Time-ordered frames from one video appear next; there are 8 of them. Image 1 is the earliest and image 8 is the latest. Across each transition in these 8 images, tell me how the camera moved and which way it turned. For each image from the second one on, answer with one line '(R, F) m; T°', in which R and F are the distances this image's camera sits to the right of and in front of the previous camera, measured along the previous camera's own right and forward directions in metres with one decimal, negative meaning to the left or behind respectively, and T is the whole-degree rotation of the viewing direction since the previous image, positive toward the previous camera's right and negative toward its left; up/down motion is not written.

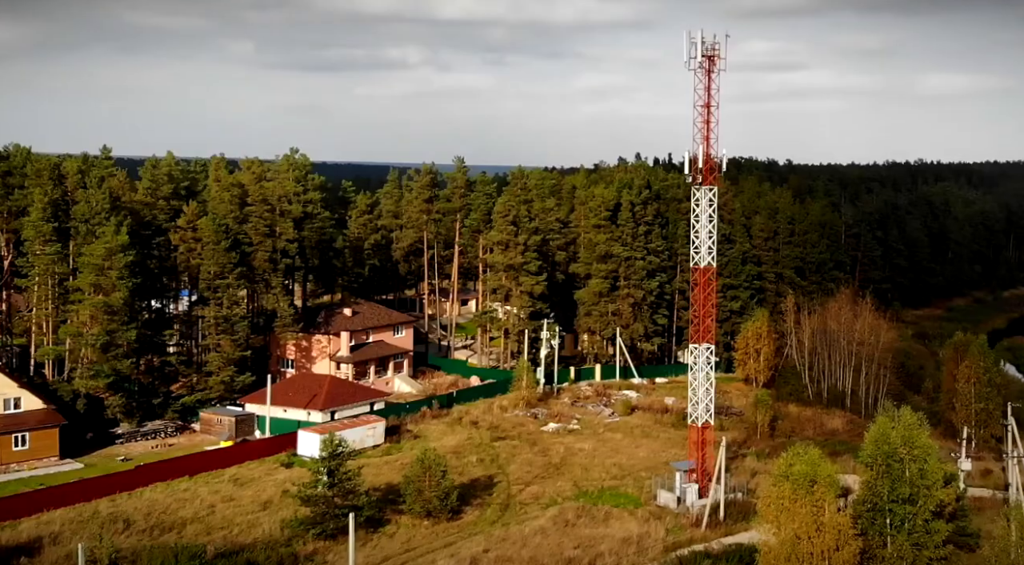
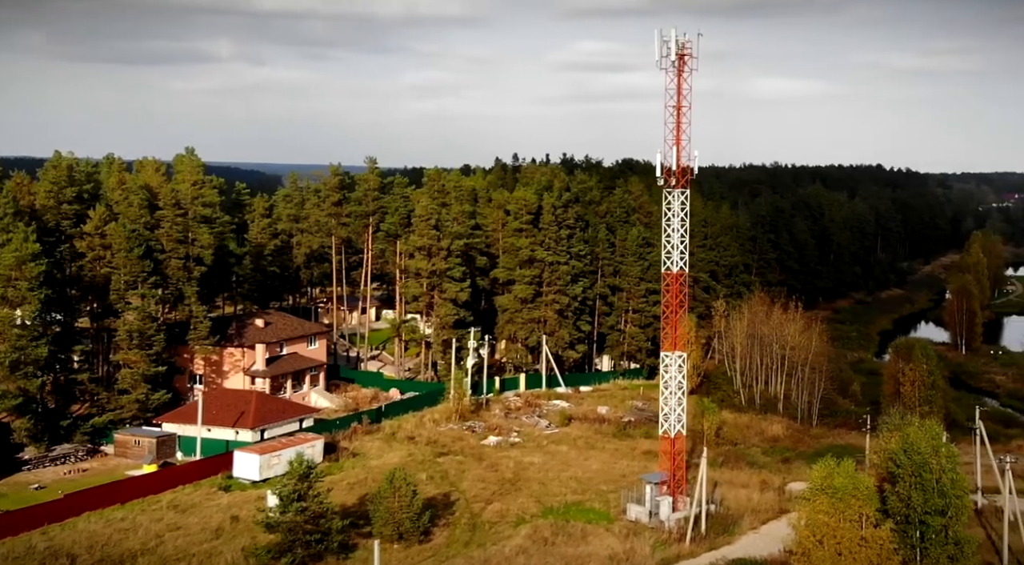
(-2.0, +1.0) m; +7°
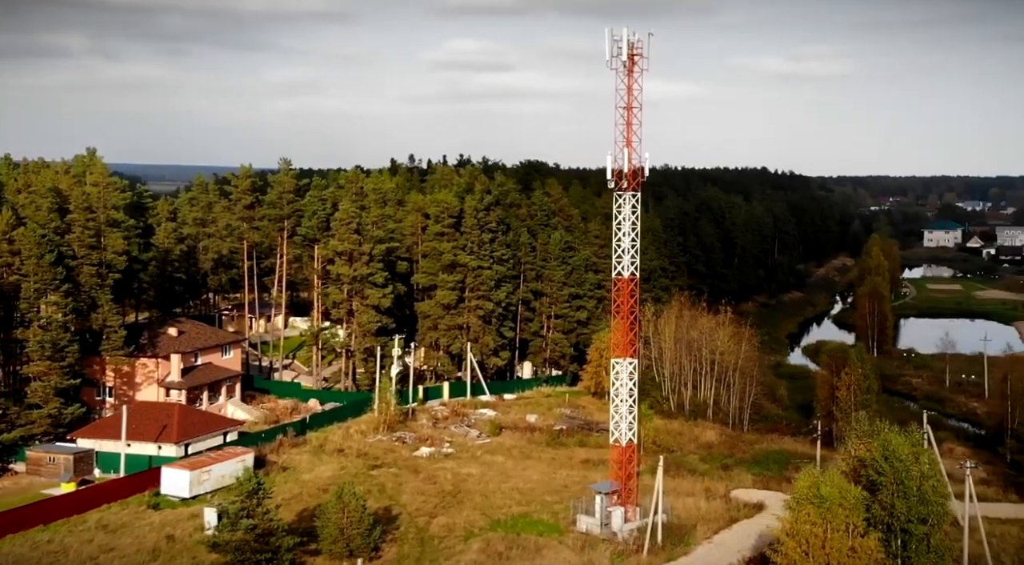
(-1.1, +0.5) m; +6°
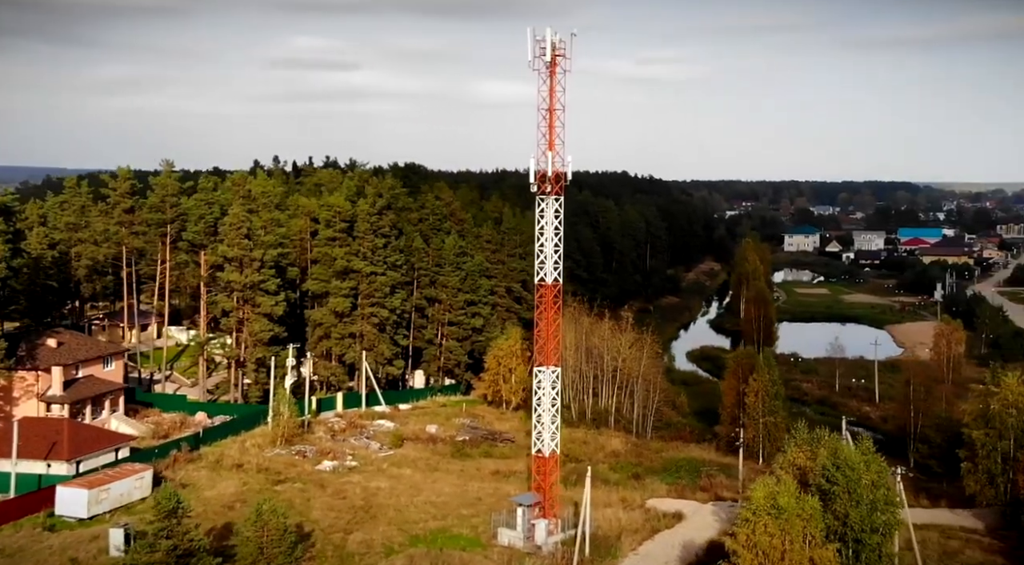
(-1.1, +0.4) m; +7°
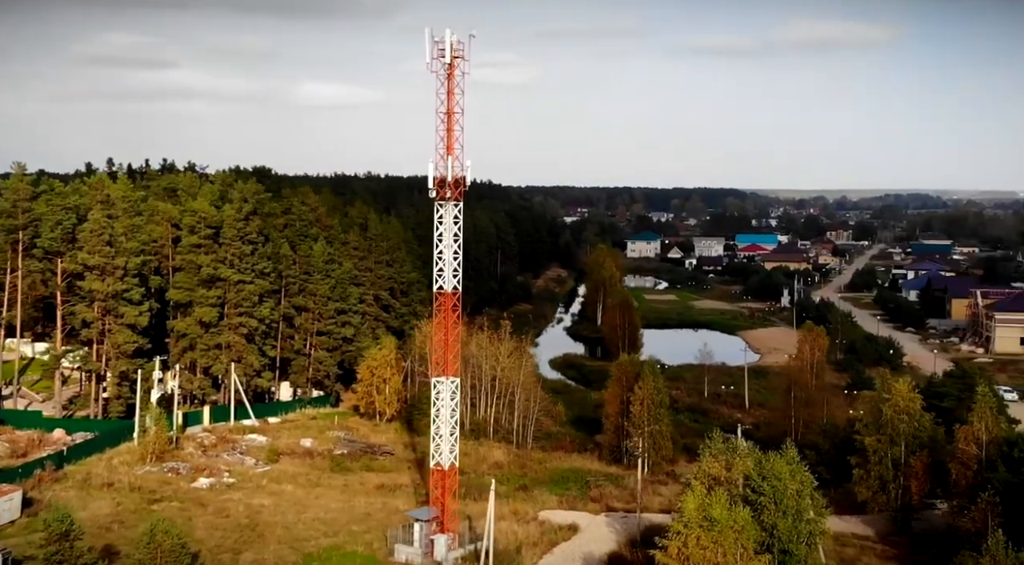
(-1.0, +0.3) m; +8°
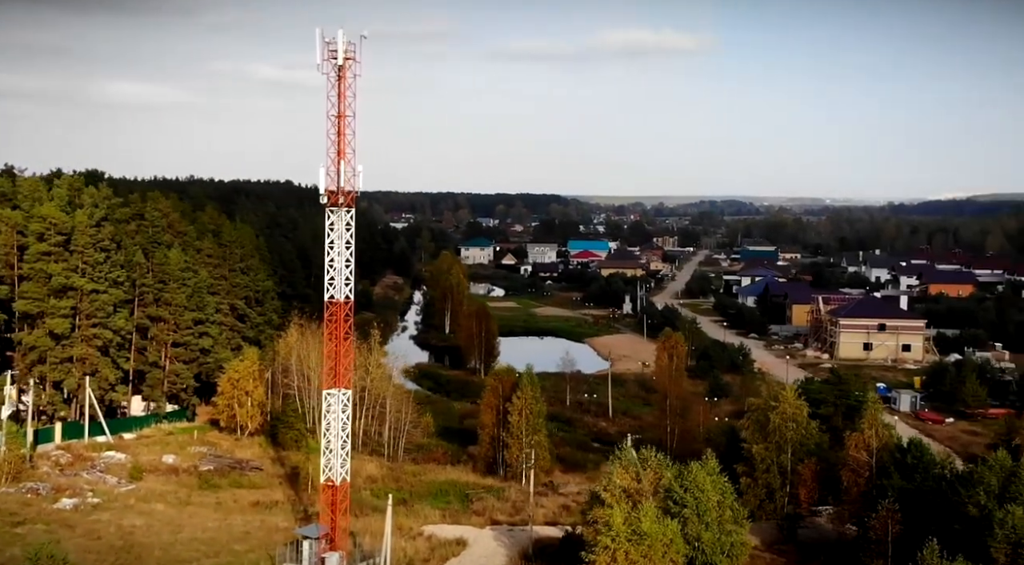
(-1.0, +0.2) m; +8°
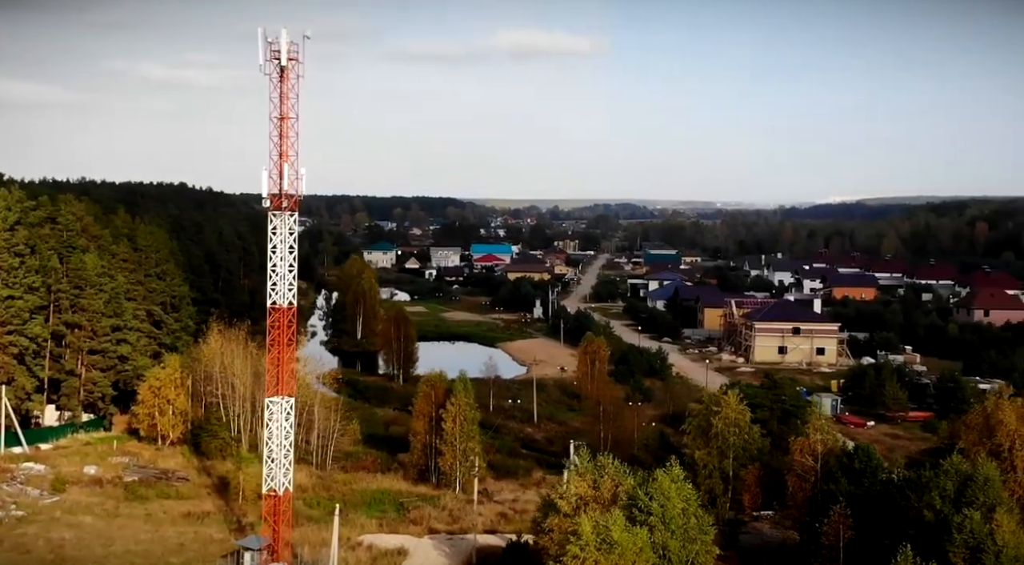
(-0.7, +0.1) m; +5°
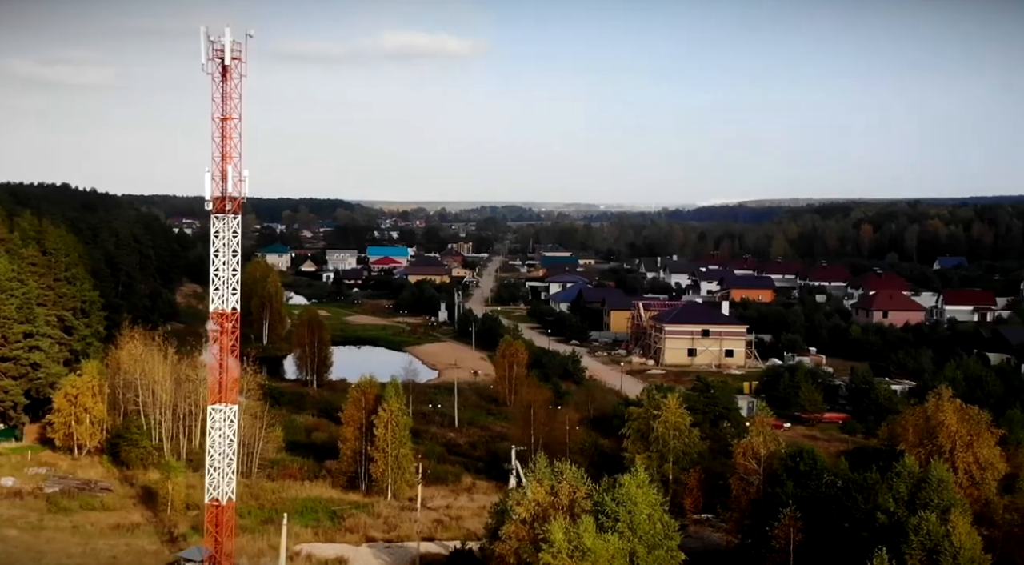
(-0.8, -0.1) m; +5°
